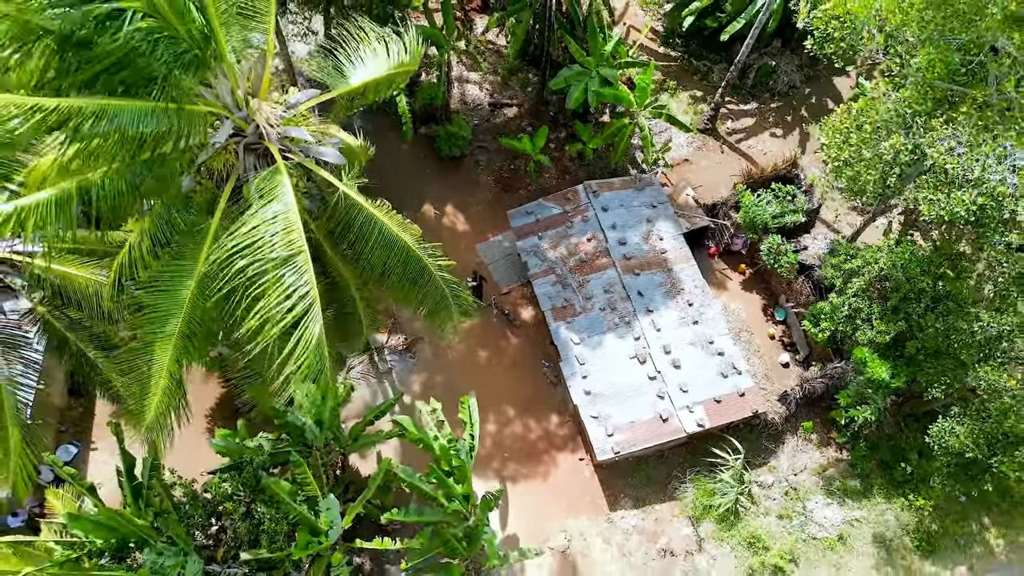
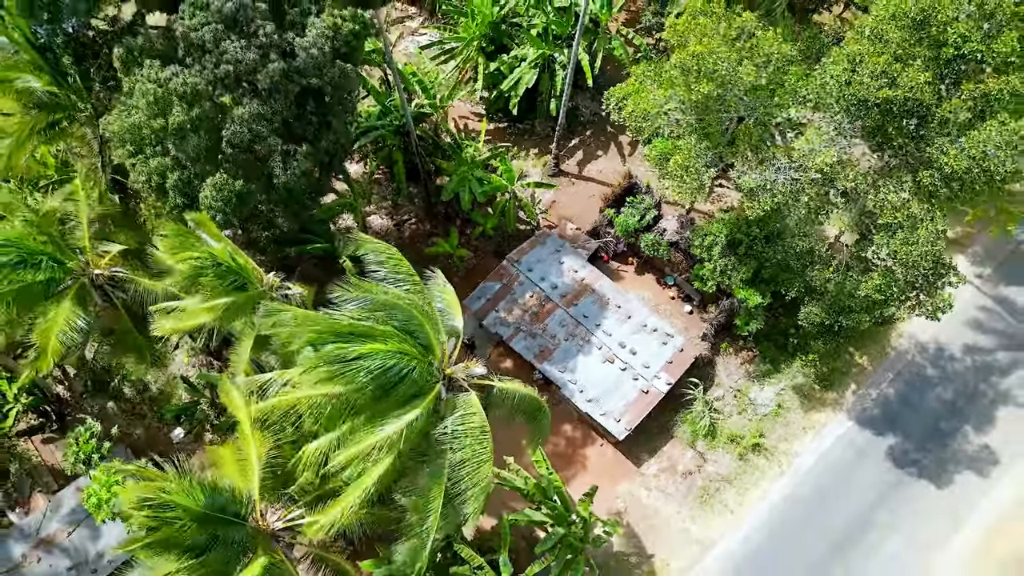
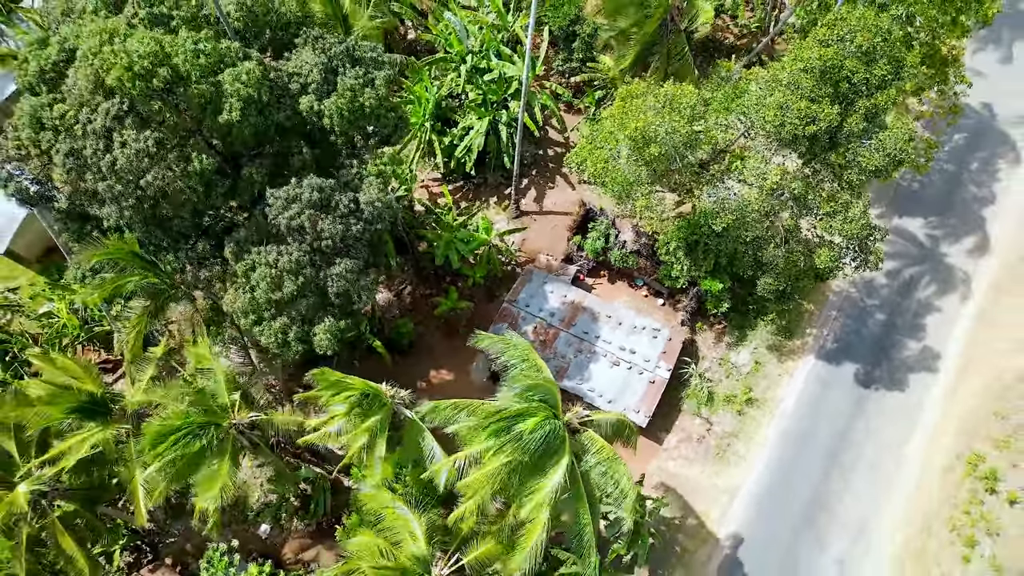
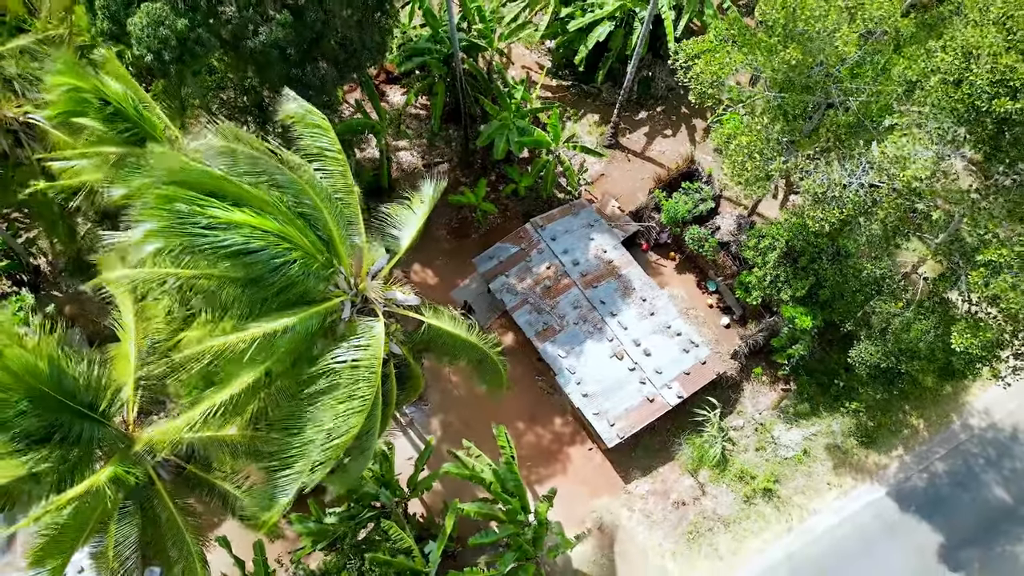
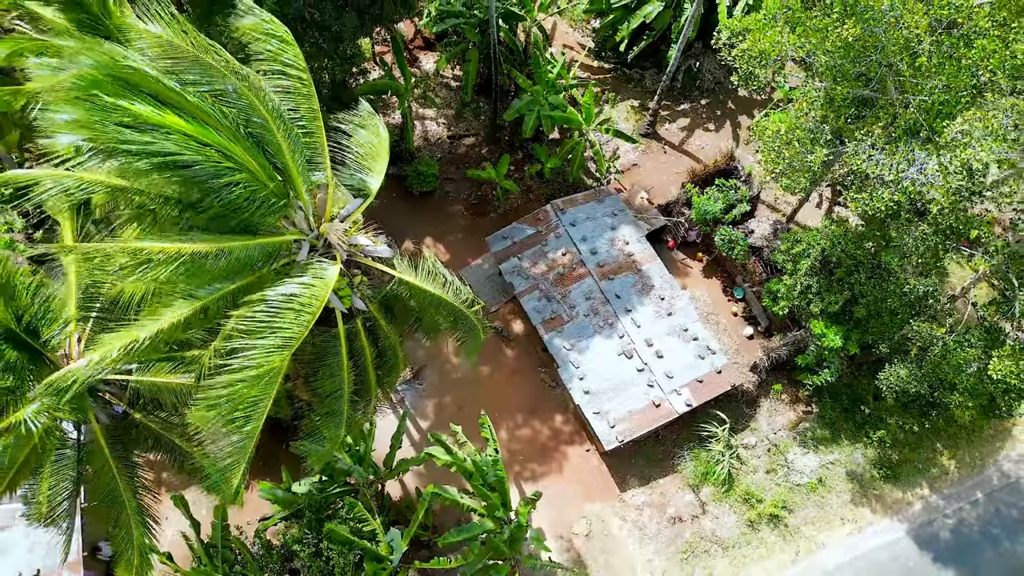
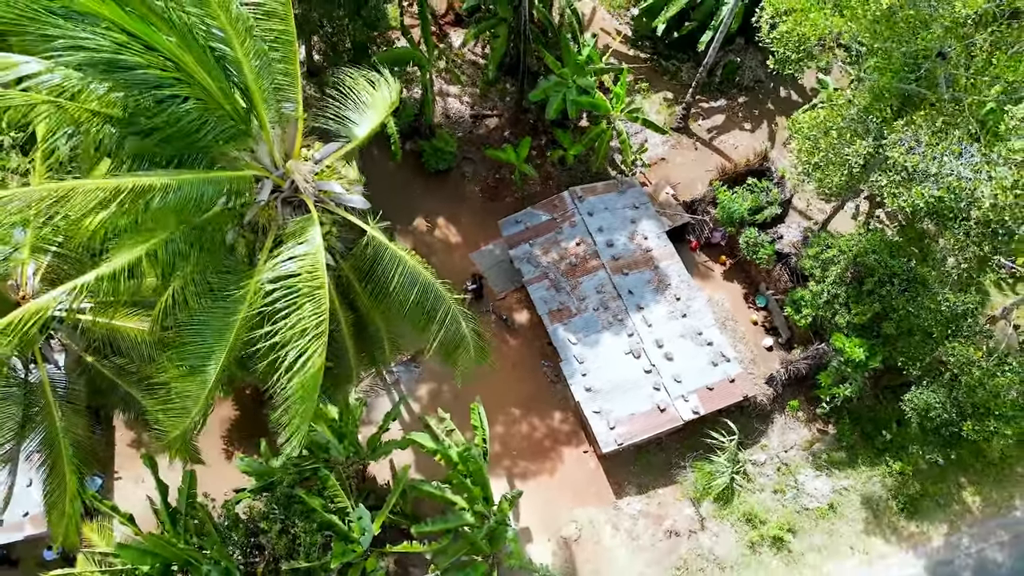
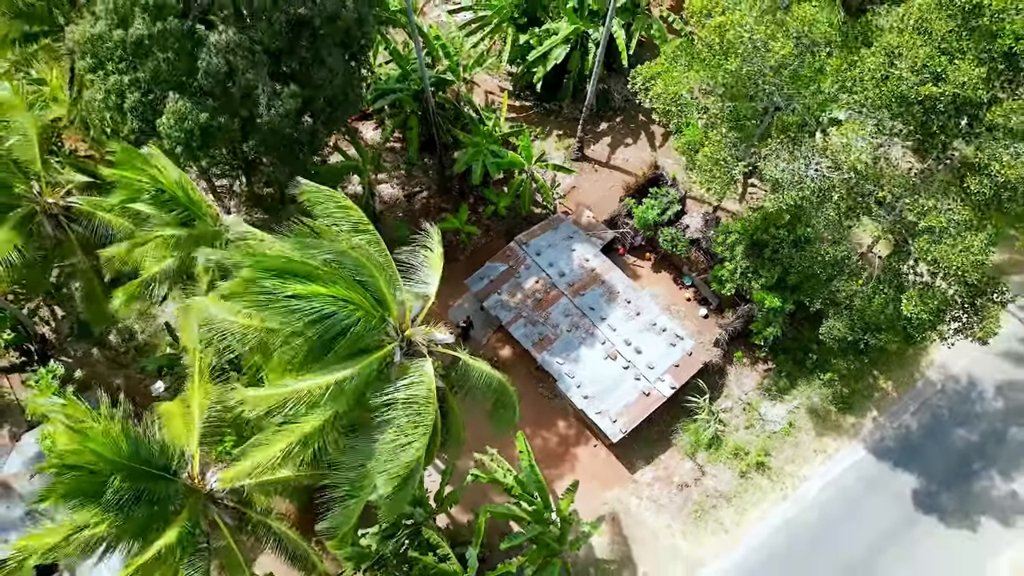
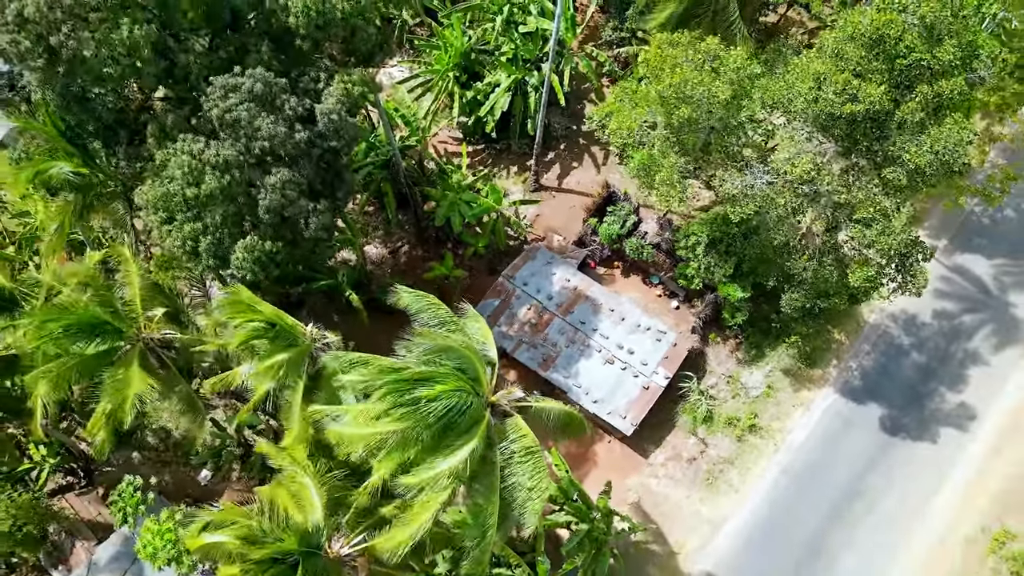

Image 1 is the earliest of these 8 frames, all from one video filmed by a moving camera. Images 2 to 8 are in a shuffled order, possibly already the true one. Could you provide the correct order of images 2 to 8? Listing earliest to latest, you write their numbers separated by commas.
6, 5, 4, 7, 2, 8, 3
